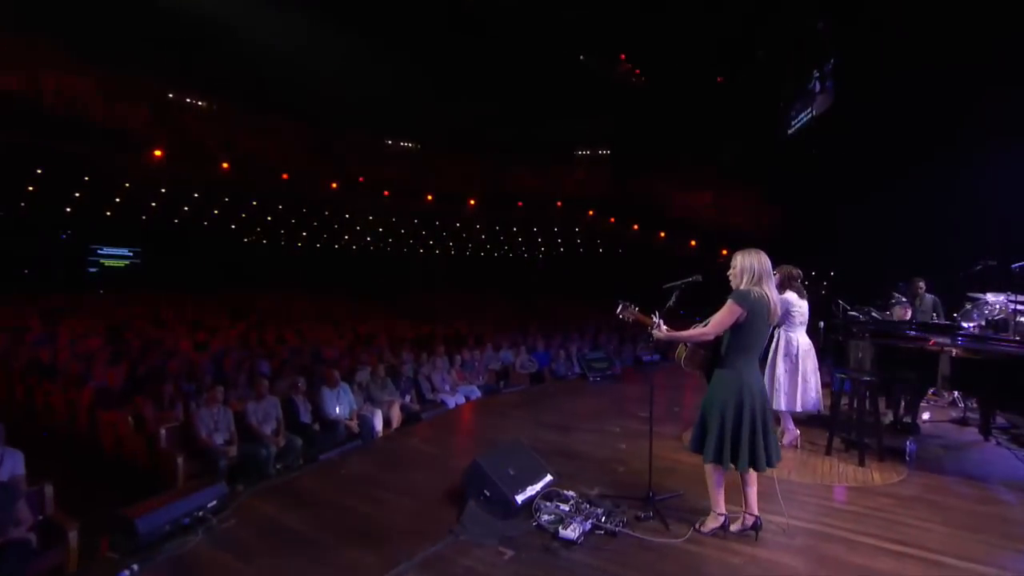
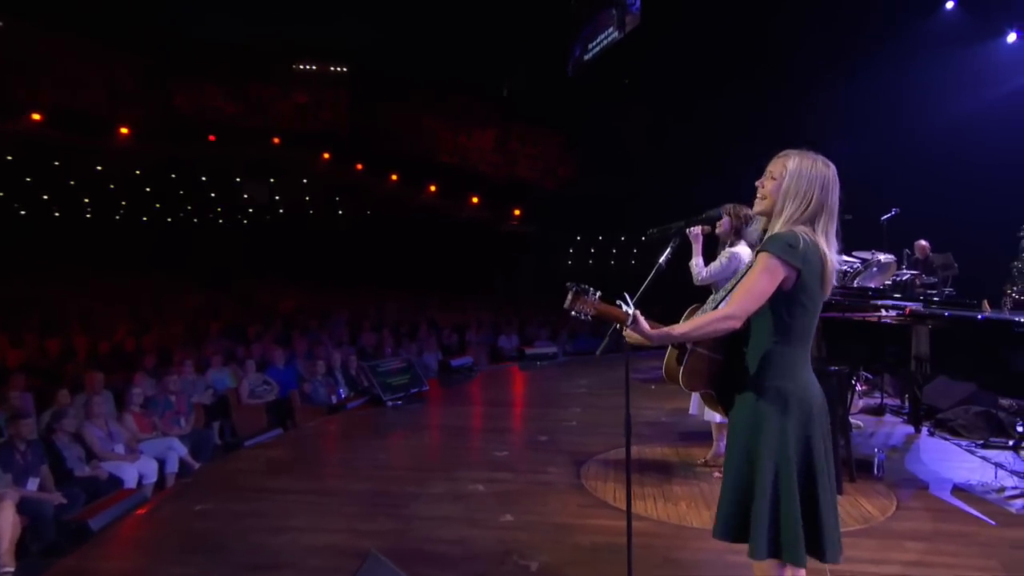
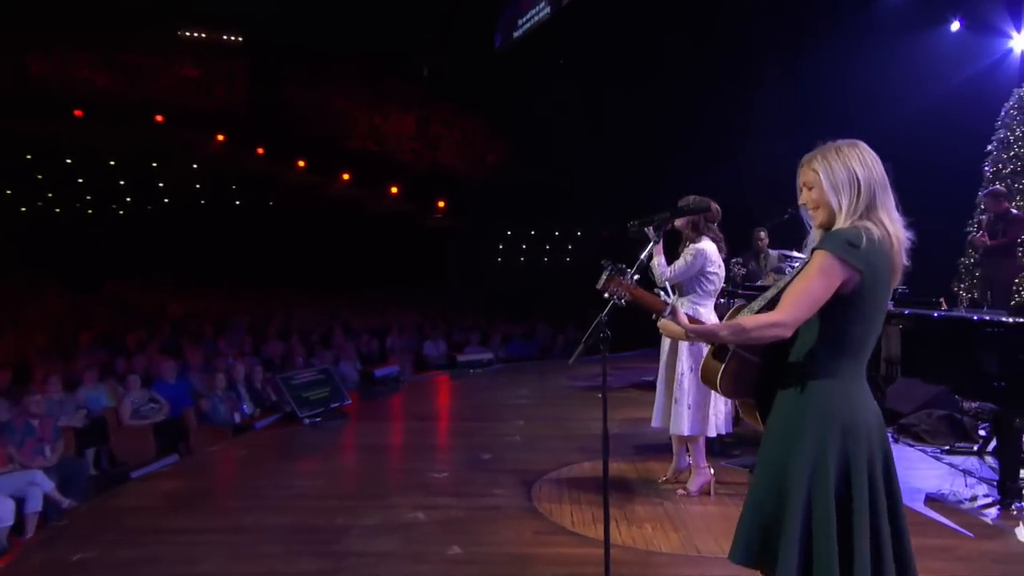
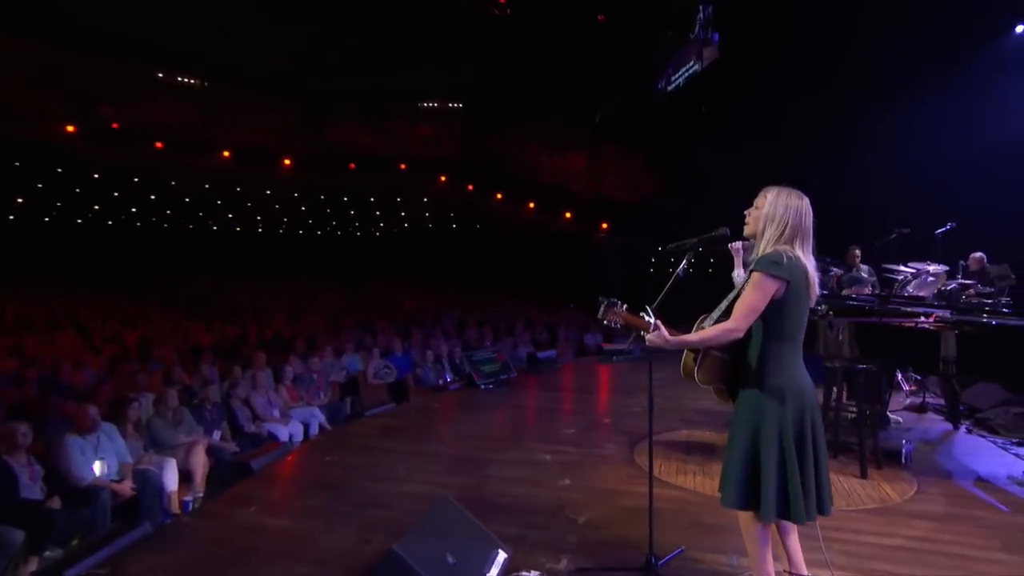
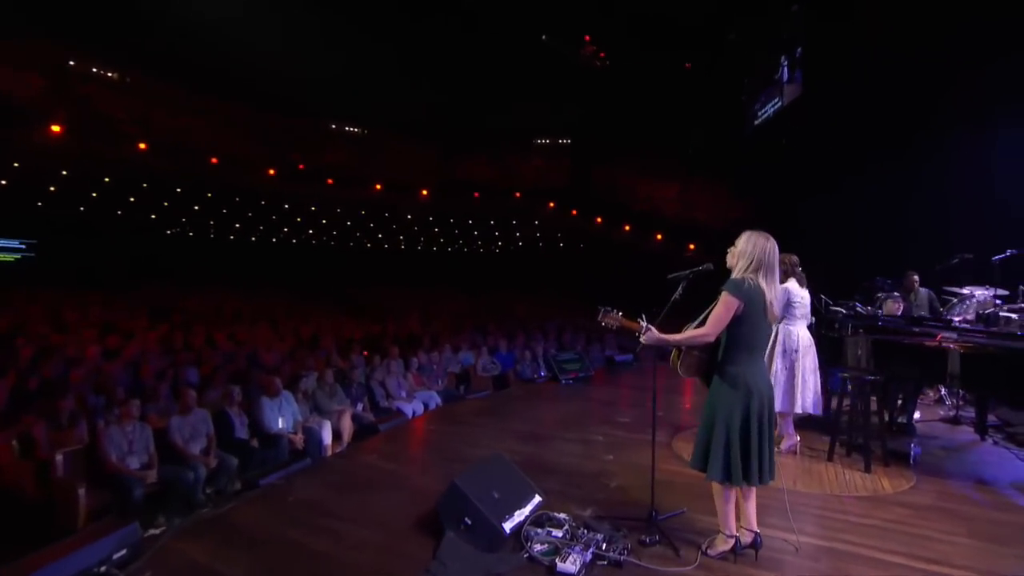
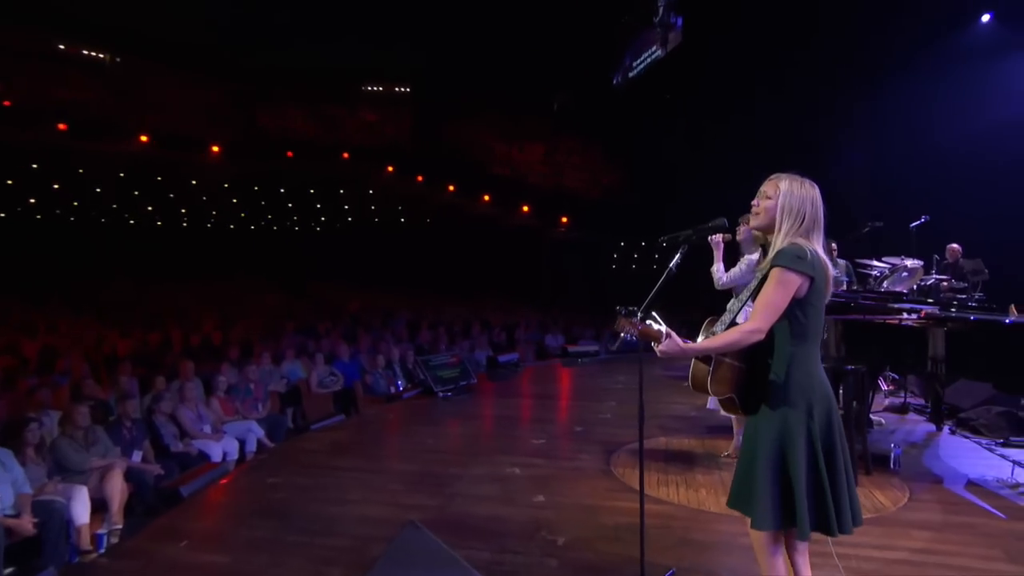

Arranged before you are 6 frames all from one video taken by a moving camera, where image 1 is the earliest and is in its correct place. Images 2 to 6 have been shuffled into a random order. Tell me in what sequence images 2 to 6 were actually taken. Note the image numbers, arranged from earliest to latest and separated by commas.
5, 4, 6, 2, 3
